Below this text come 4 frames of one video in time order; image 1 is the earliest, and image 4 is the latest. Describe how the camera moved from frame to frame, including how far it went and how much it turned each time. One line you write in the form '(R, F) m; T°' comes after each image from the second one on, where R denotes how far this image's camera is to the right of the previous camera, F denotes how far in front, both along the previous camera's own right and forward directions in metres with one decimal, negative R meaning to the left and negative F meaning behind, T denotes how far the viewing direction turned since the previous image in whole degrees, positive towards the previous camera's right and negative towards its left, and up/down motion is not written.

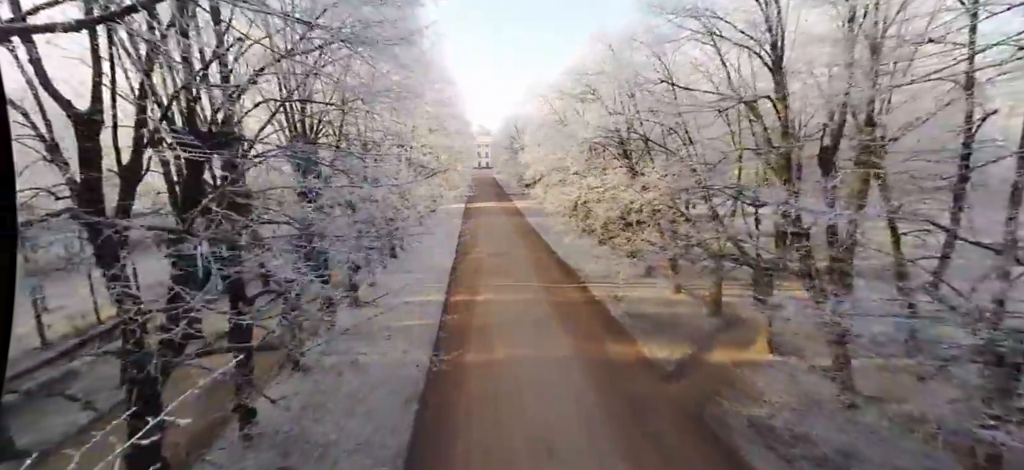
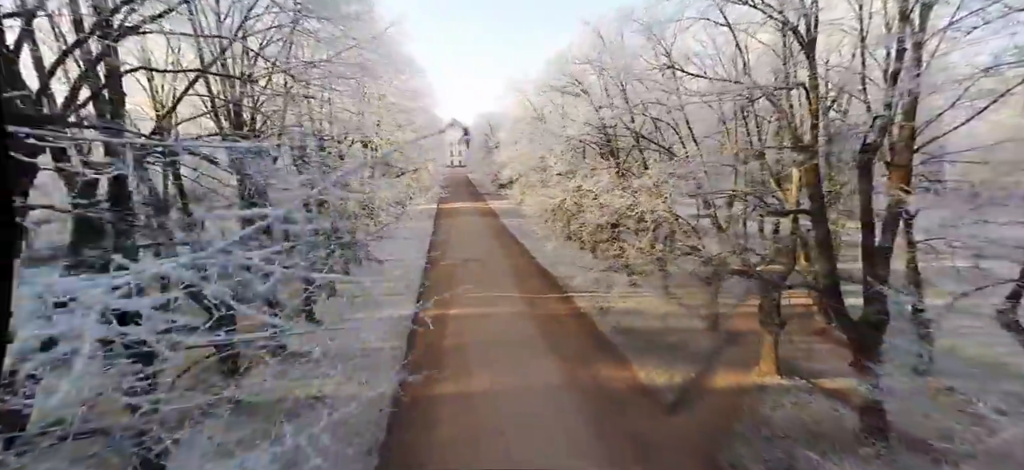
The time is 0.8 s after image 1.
(-0.1, +1.4) m; +3°
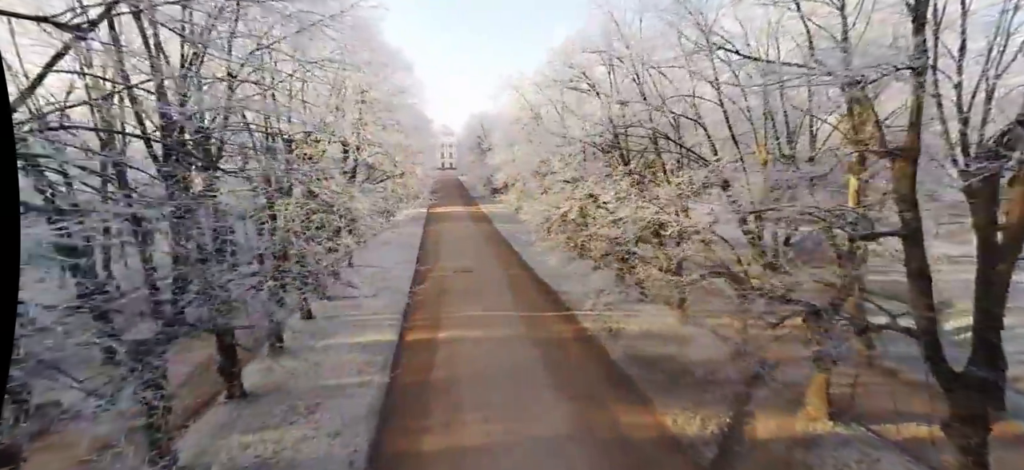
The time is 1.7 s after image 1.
(-0.2, +1.6) m; +1°
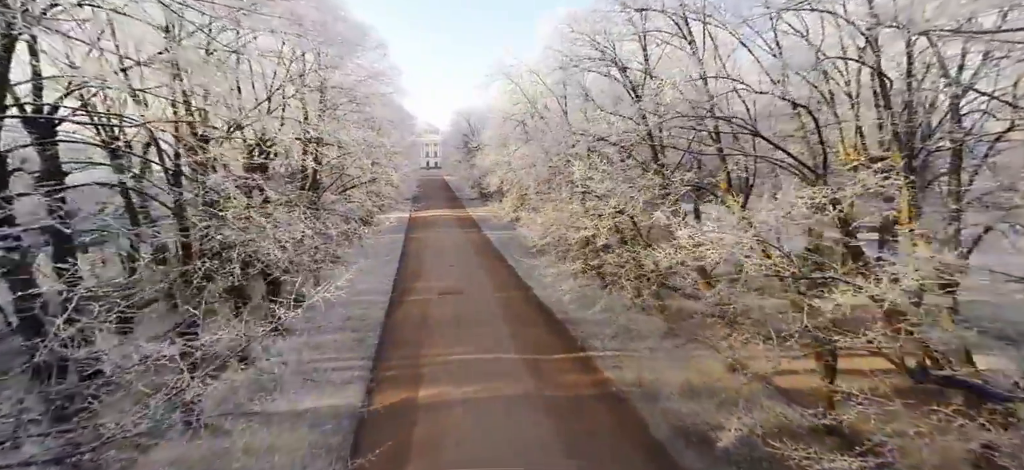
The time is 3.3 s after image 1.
(-0.3, +2.8) m; +2°
